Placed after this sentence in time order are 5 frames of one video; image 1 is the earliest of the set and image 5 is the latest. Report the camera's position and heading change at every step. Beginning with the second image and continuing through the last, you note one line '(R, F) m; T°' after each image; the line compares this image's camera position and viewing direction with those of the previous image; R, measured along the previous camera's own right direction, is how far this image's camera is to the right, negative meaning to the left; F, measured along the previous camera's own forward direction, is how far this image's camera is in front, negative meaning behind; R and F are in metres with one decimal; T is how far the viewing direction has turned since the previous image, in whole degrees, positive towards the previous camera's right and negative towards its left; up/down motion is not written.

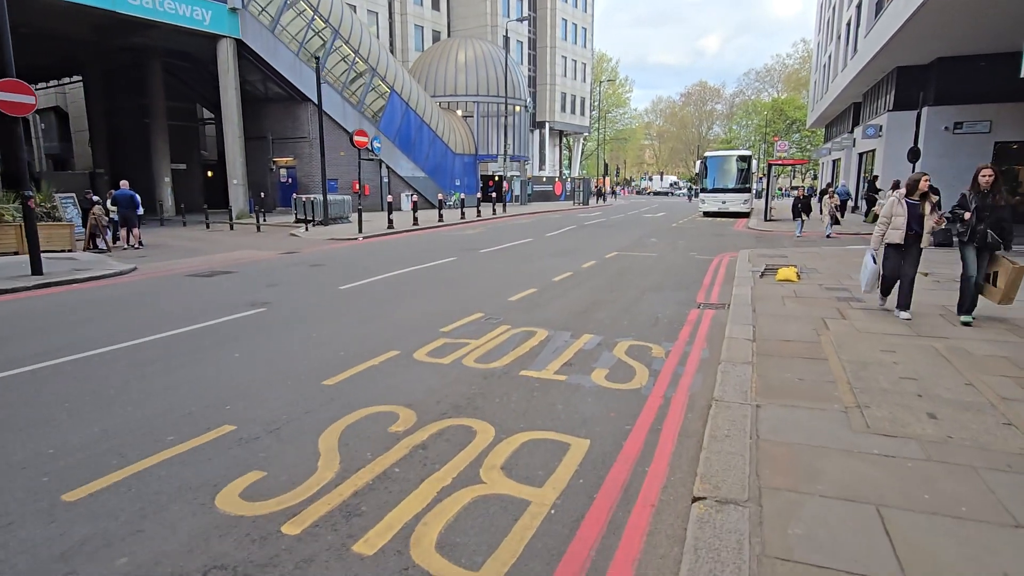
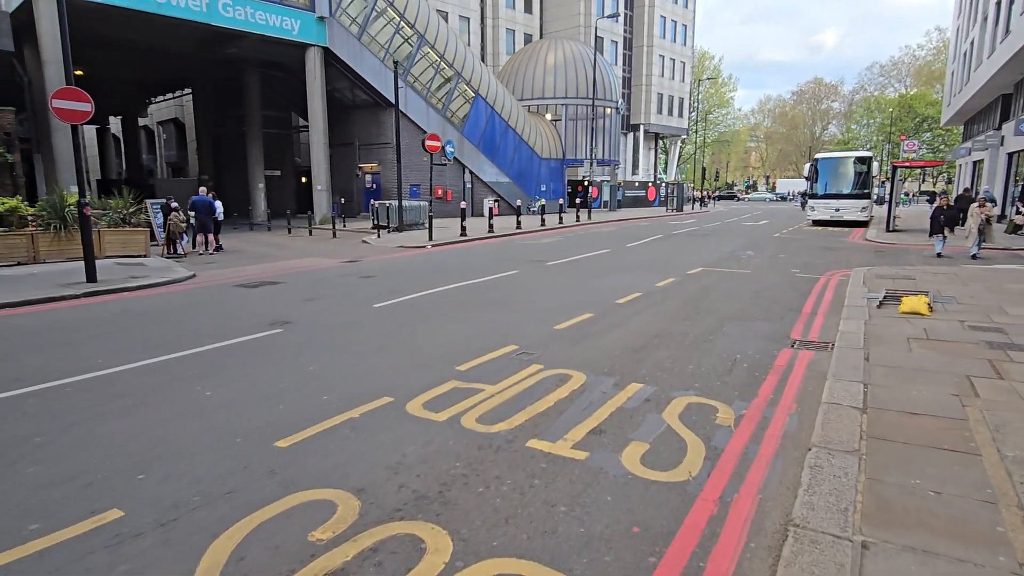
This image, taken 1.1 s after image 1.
(+0.6, +1.4) m; -9°
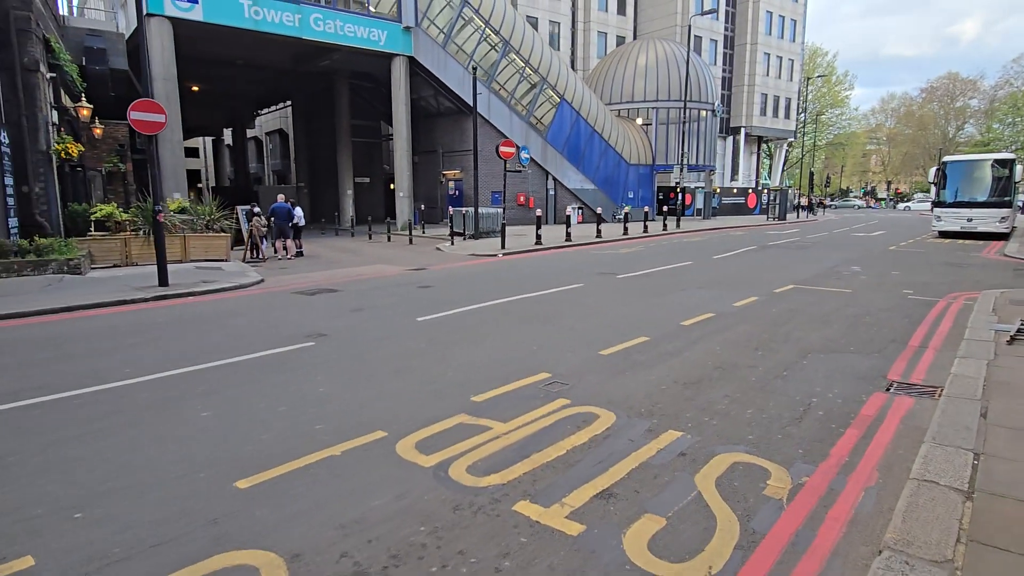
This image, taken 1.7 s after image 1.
(+0.6, +0.8) m; -9°
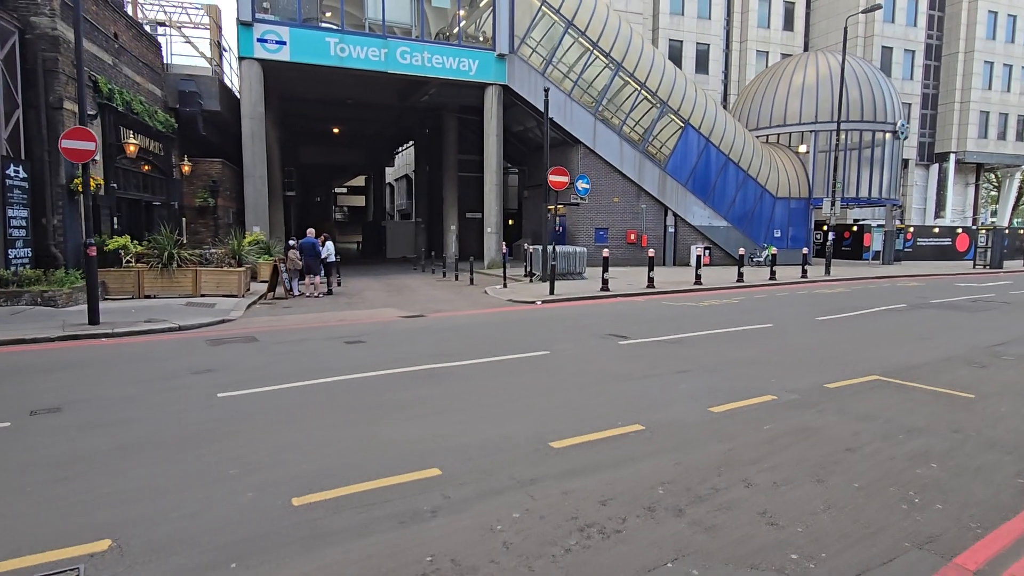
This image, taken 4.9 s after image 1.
(+3.6, +3.4) m; -17°
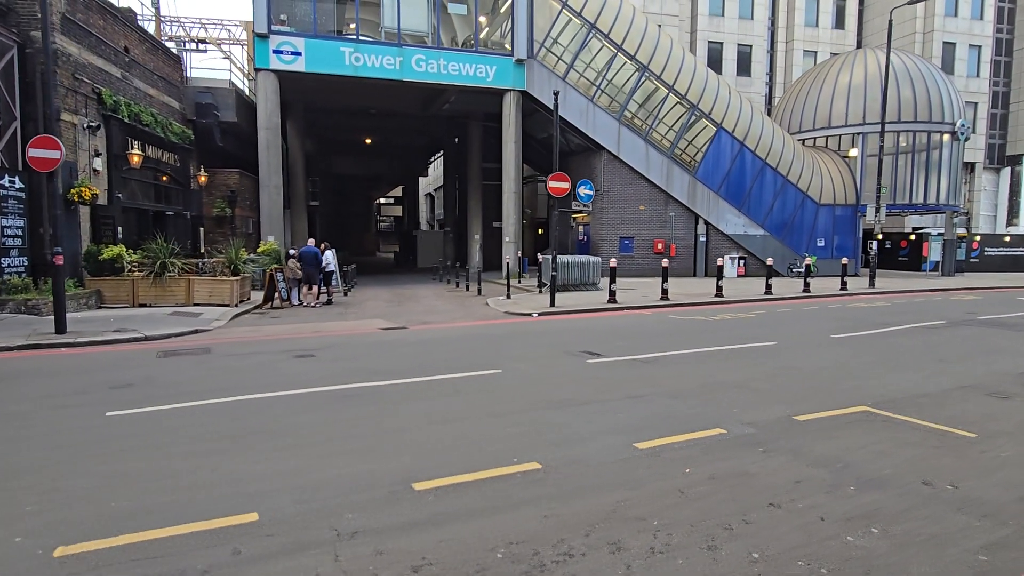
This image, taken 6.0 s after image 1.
(+1.4, +0.8) m; -5°
